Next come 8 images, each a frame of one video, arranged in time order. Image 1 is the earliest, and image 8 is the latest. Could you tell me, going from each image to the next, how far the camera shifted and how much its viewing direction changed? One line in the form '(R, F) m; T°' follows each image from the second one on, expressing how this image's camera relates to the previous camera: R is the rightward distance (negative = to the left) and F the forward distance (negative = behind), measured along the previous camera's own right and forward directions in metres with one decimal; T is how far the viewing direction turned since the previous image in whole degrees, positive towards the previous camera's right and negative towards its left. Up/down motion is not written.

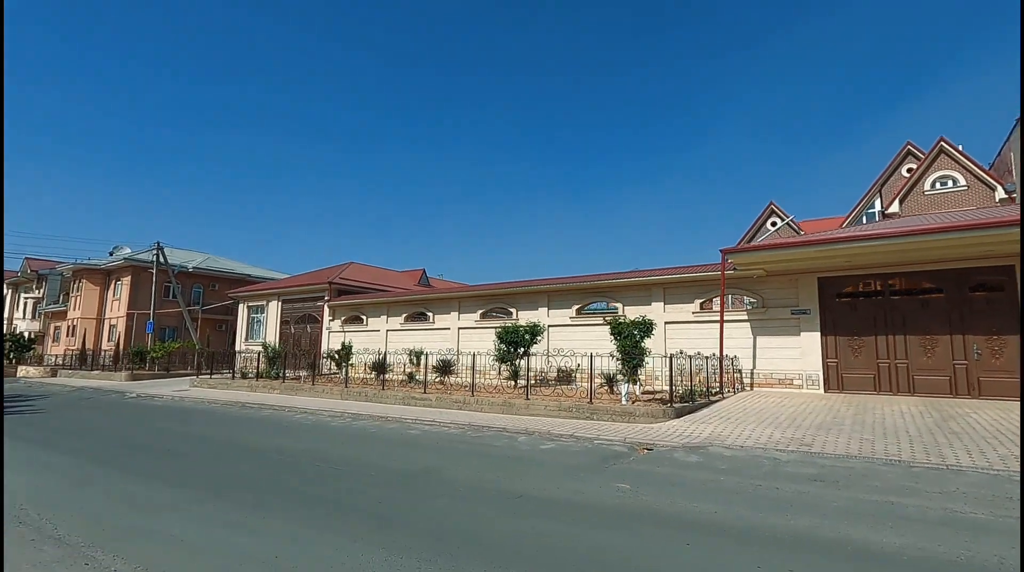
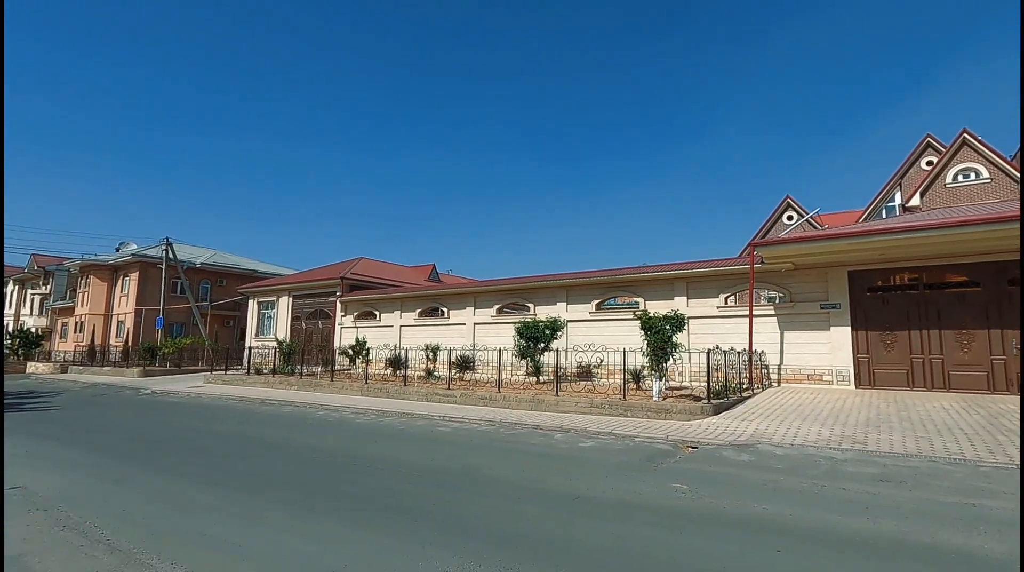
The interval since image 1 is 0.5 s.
(-0.6, +0.3) m; 0°
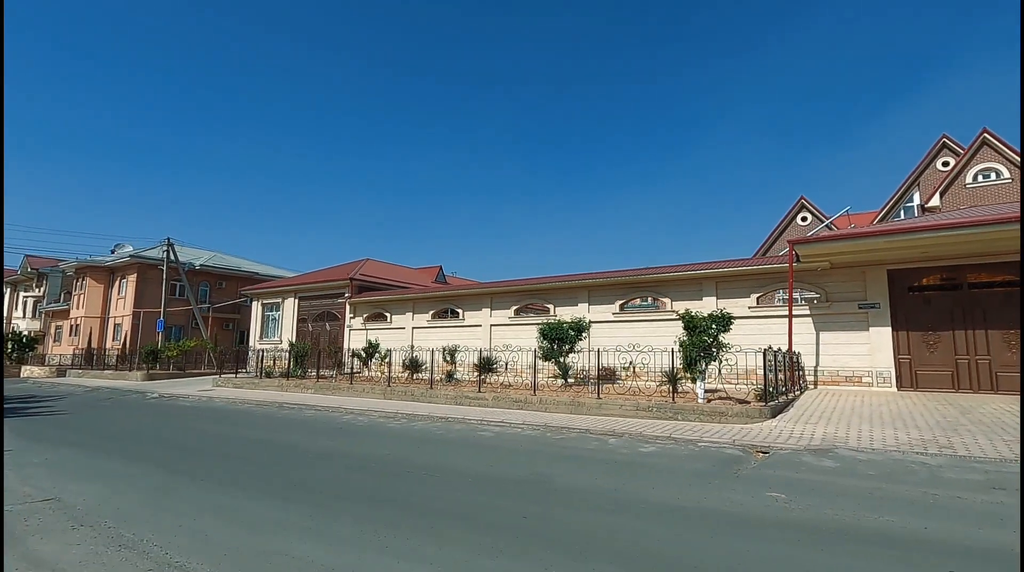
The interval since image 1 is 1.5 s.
(-0.9, +0.5) m; +1°
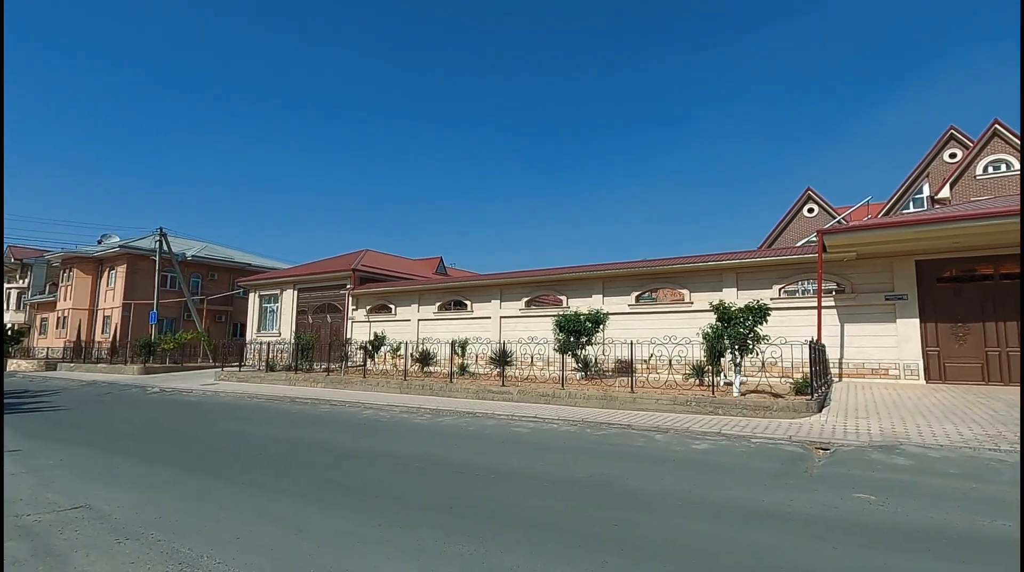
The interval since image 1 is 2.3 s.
(-0.8, +0.4) m; +1°
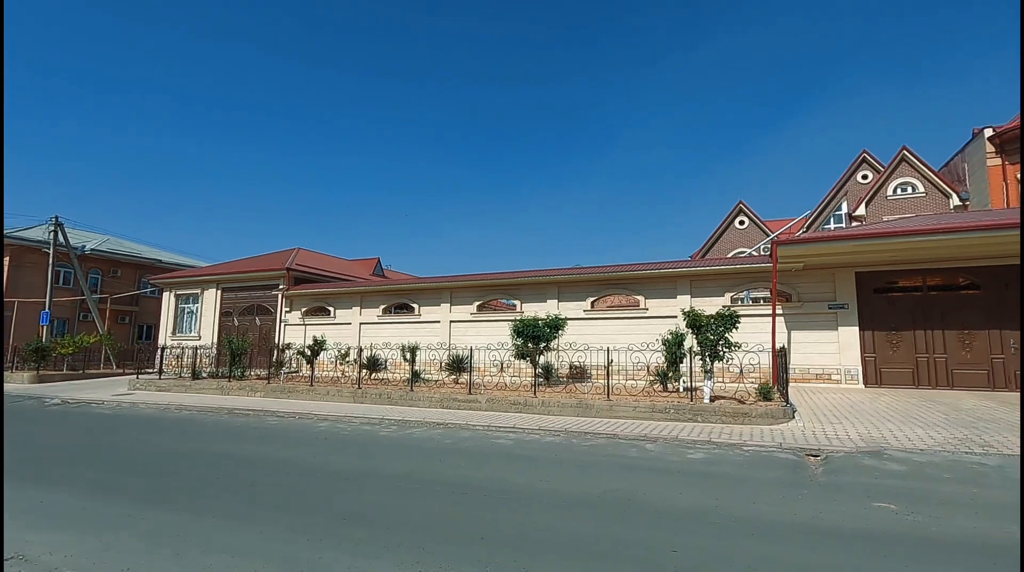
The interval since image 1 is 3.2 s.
(-0.9, +0.5) m; +8°
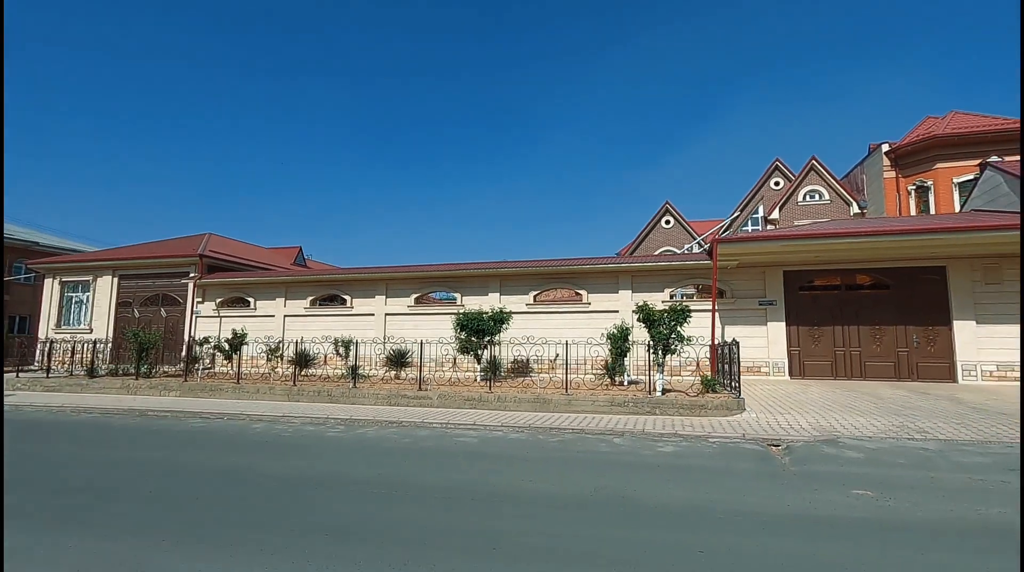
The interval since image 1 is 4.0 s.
(-0.7, +0.4) m; +9°
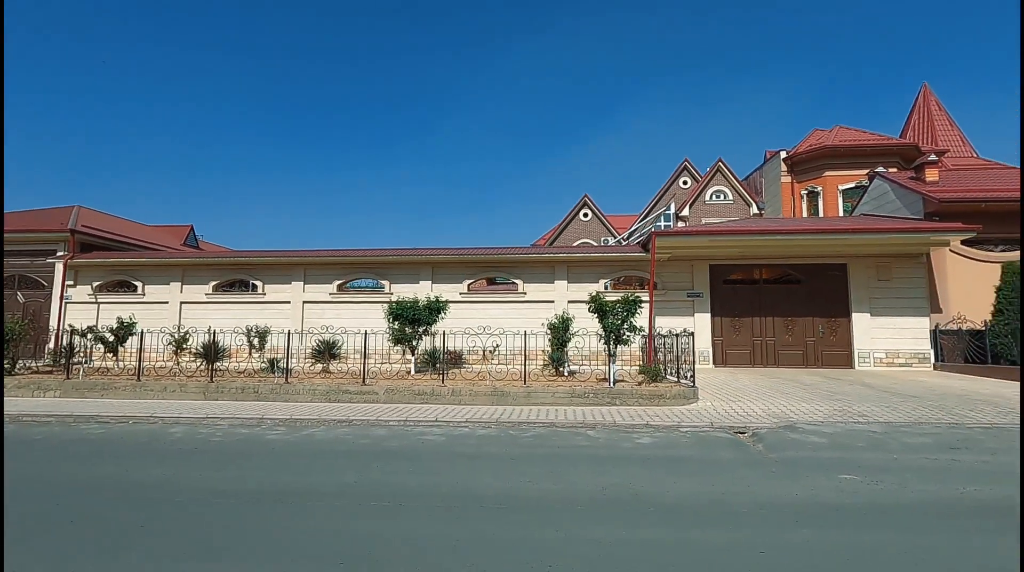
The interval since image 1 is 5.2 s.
(-1.0, +0.6) m; +11°
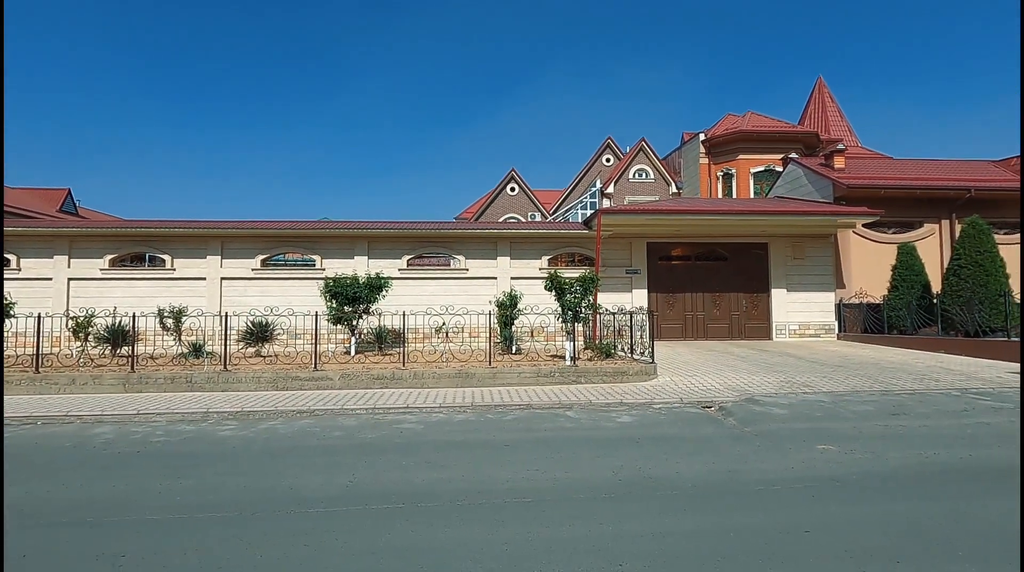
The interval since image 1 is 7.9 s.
(-1.0, +0.4) m; +10°
